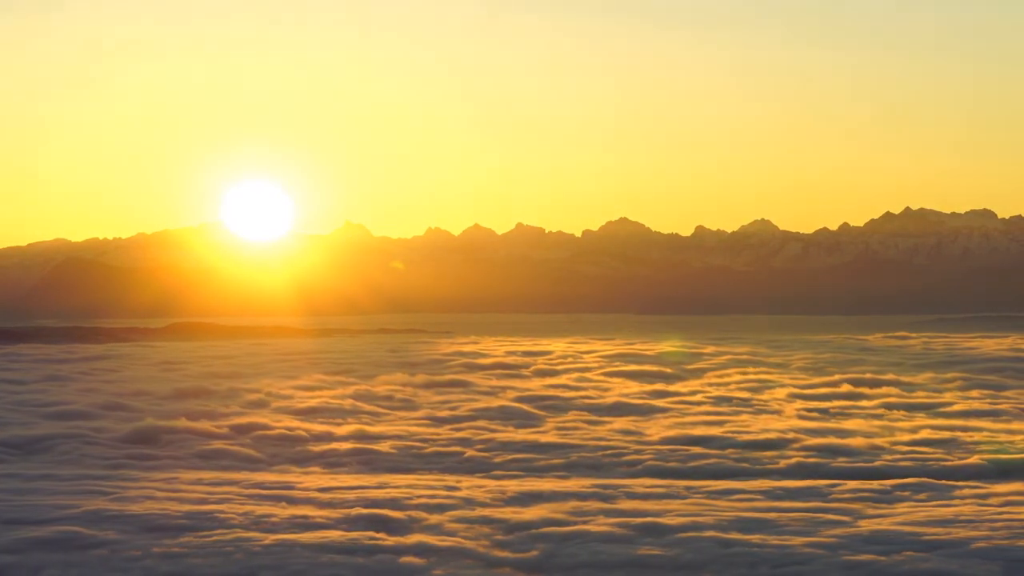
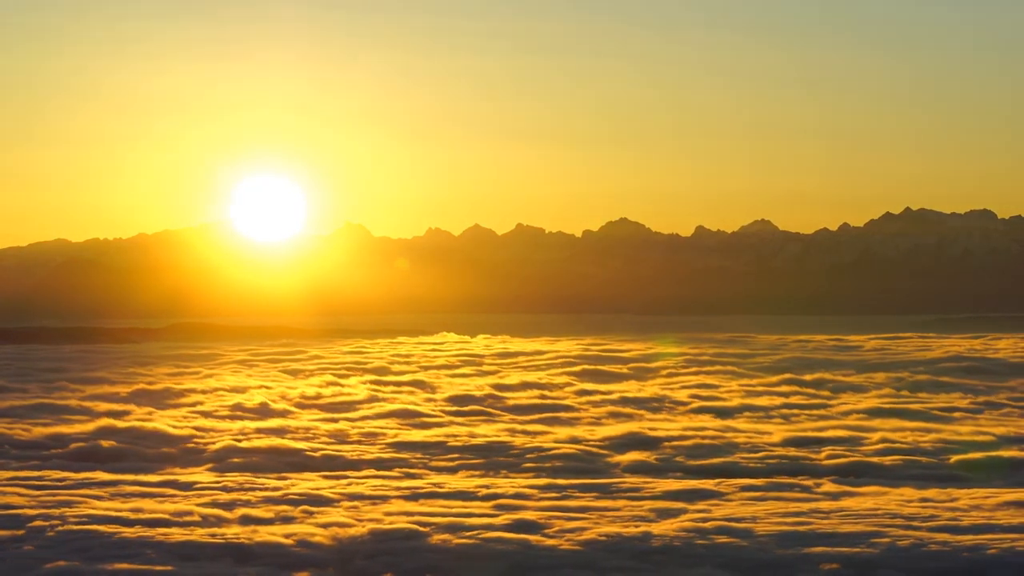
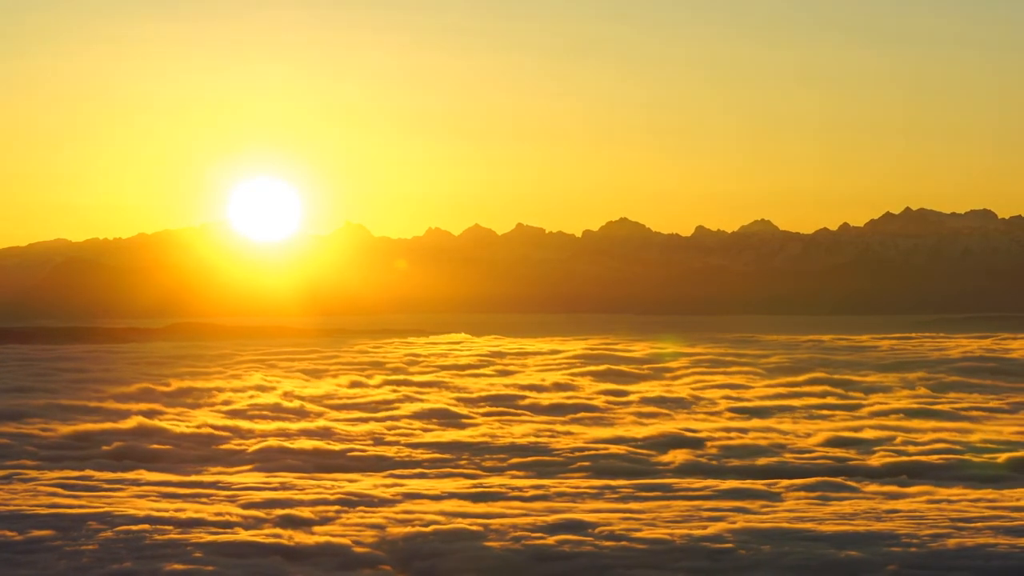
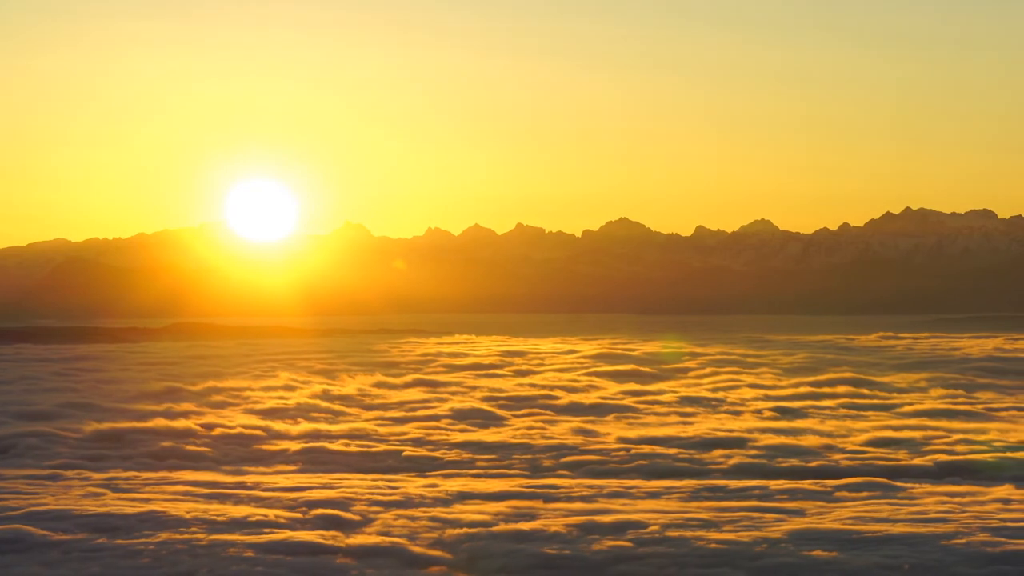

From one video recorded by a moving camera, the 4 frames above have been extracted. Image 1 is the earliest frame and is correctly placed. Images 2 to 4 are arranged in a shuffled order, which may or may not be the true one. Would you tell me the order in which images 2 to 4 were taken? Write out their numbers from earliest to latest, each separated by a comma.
4, 3, 2
